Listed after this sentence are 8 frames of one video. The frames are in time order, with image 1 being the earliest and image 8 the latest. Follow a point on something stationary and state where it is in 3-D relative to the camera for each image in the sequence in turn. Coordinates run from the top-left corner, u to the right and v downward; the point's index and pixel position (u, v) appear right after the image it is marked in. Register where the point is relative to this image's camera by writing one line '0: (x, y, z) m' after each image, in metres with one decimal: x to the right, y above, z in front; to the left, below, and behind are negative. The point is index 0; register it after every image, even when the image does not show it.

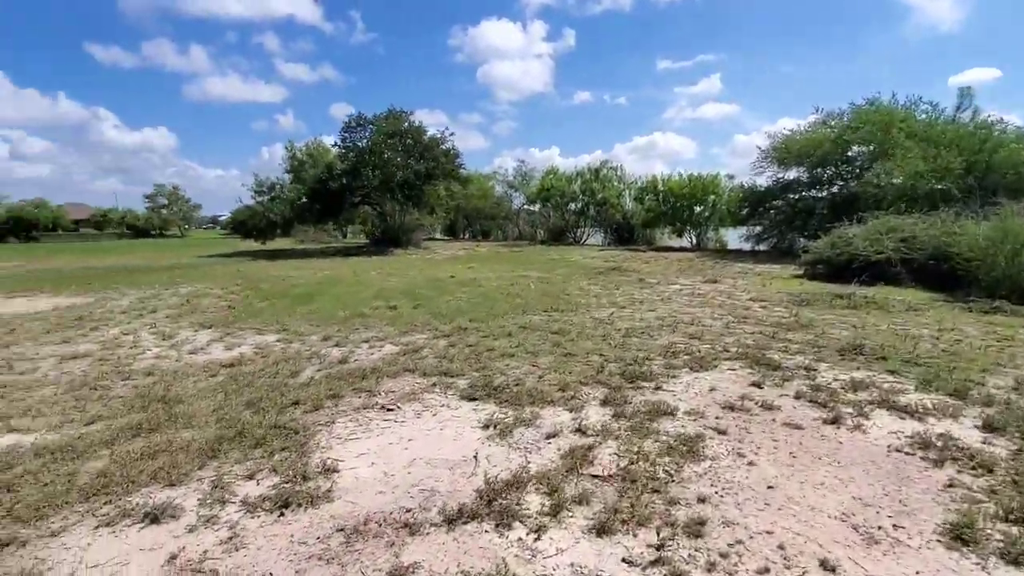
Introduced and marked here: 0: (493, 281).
0: (-0.5, +0.2, +12.4) m
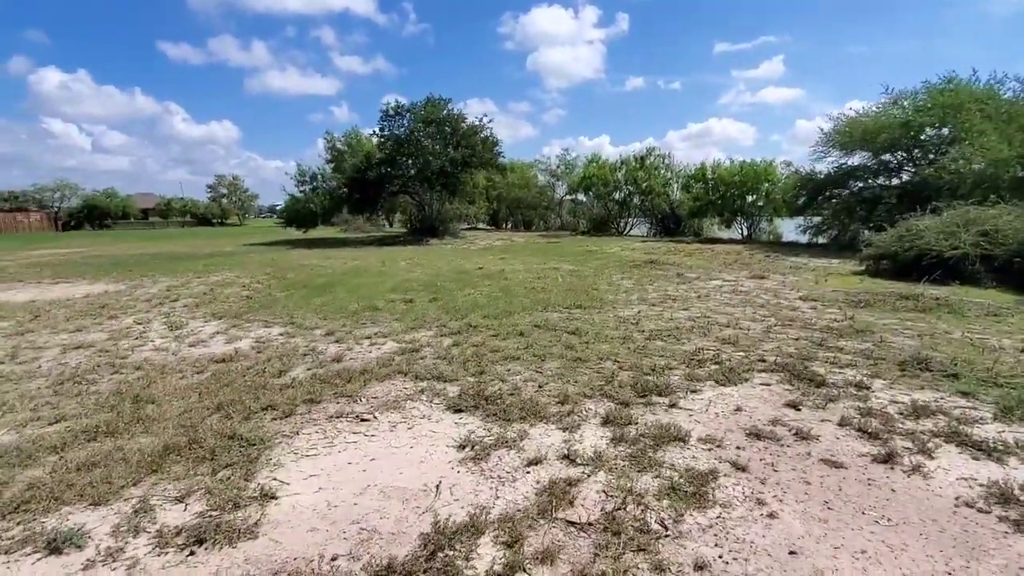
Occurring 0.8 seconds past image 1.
0: (+0.2, +0.3, +11.8) m
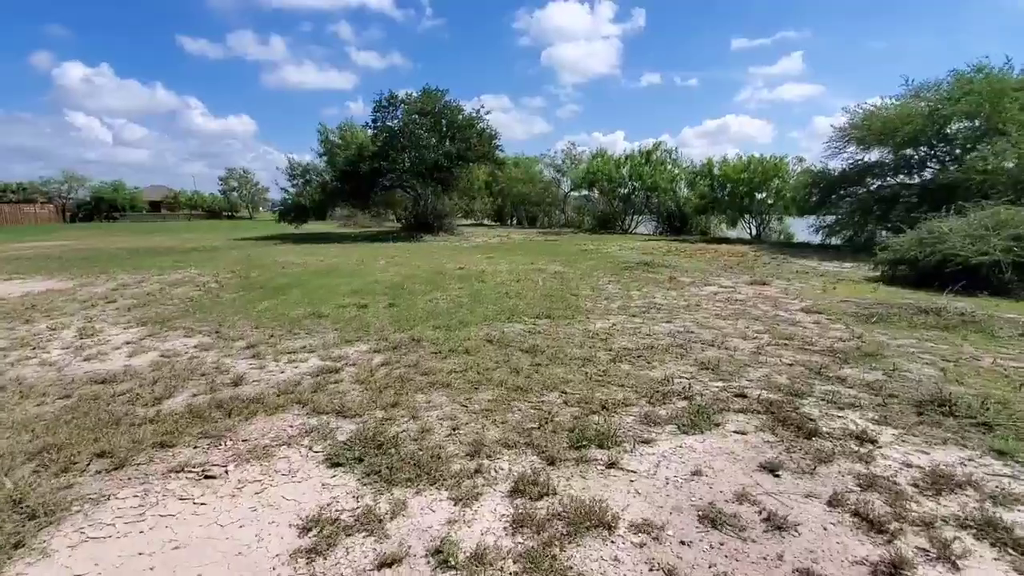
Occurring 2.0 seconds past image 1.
0: (-0.3, +0.3, +10.9) m
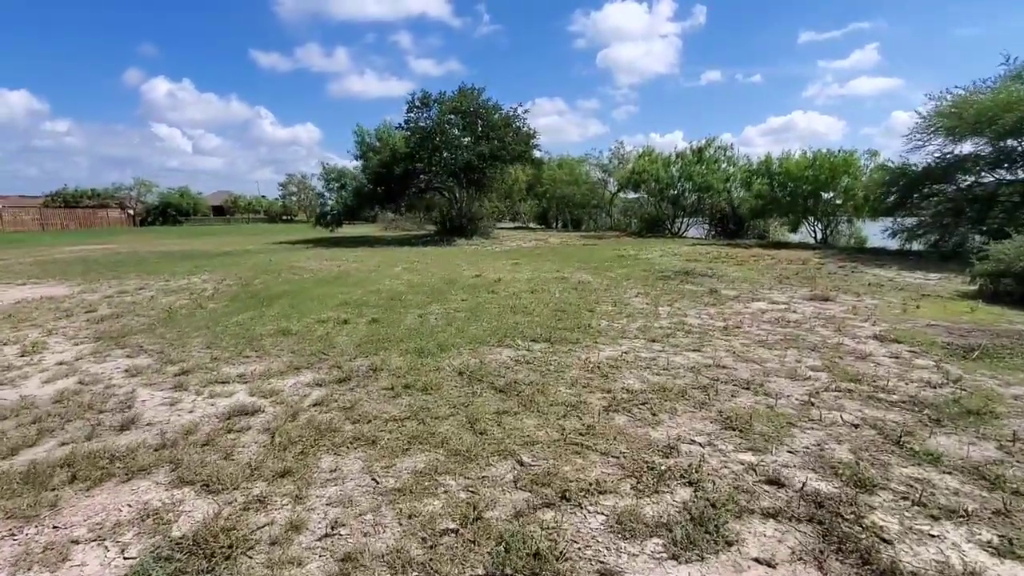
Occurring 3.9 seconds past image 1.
0: (0.0, 0.0, +9.8) m
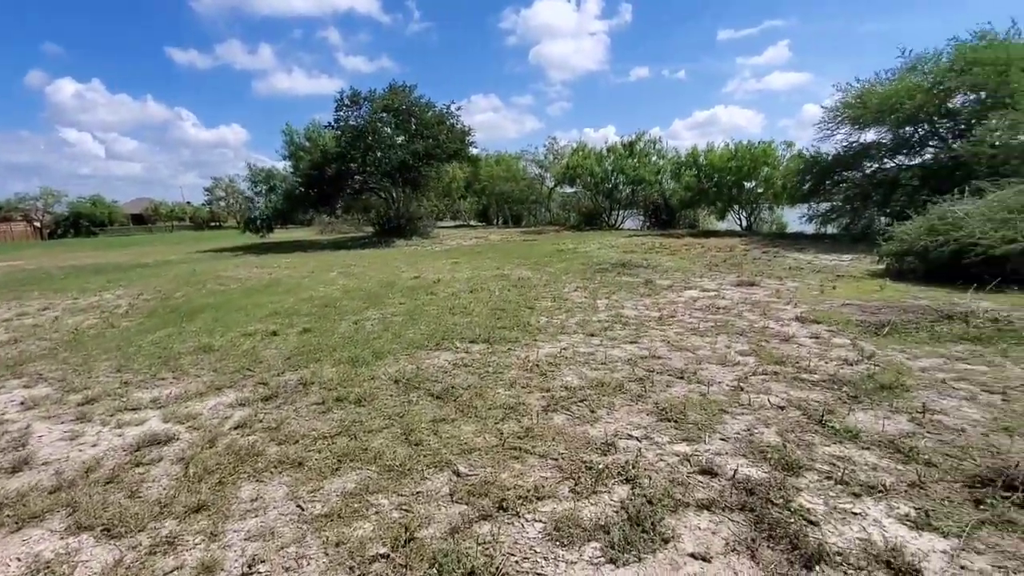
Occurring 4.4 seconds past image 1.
0: (-1.1, 0.0, +9.6) m
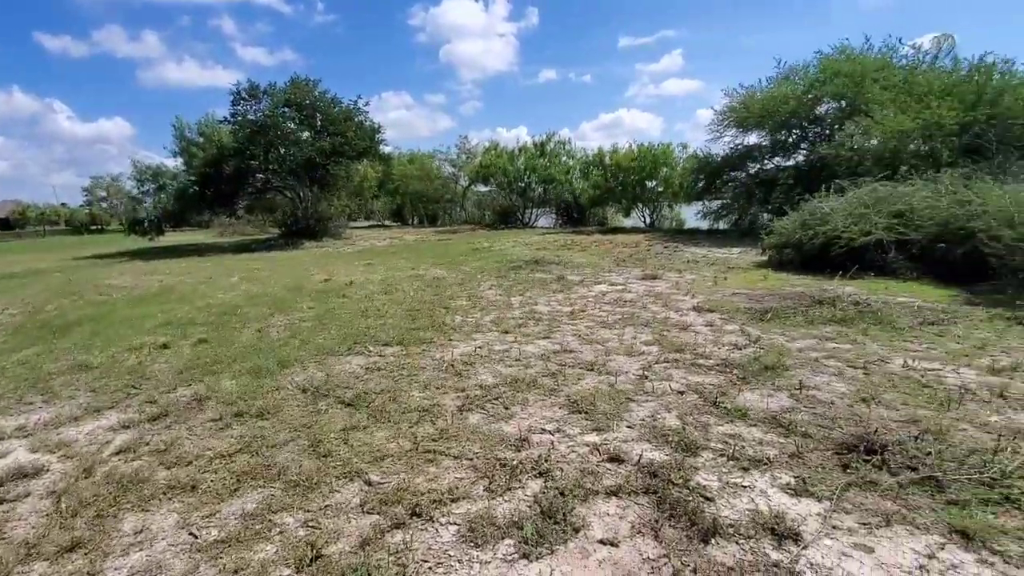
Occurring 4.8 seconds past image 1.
0: (-2.6, 0.0, +9.3) m
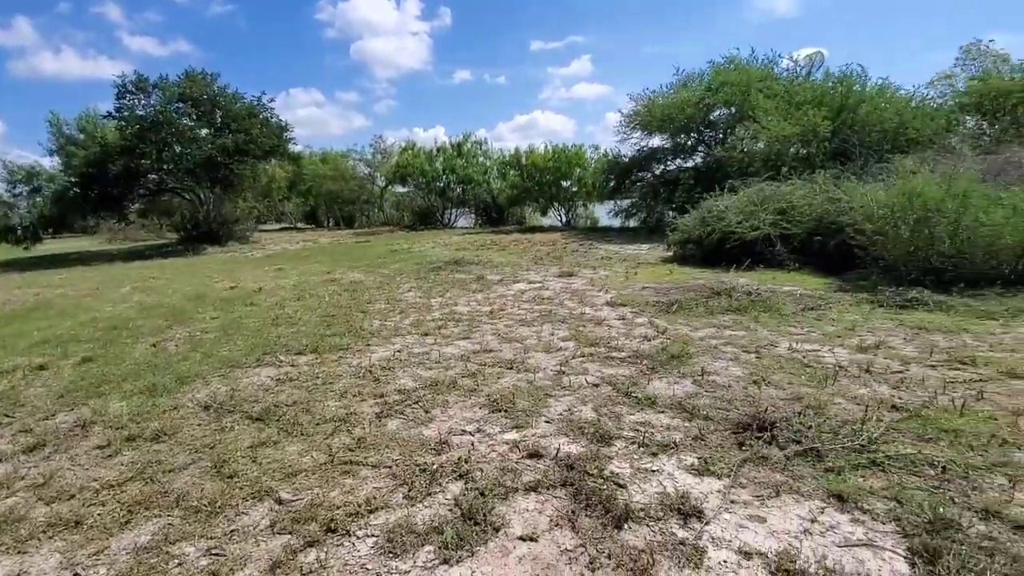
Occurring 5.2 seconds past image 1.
0: (-4.0, -0.1, +8.8) m
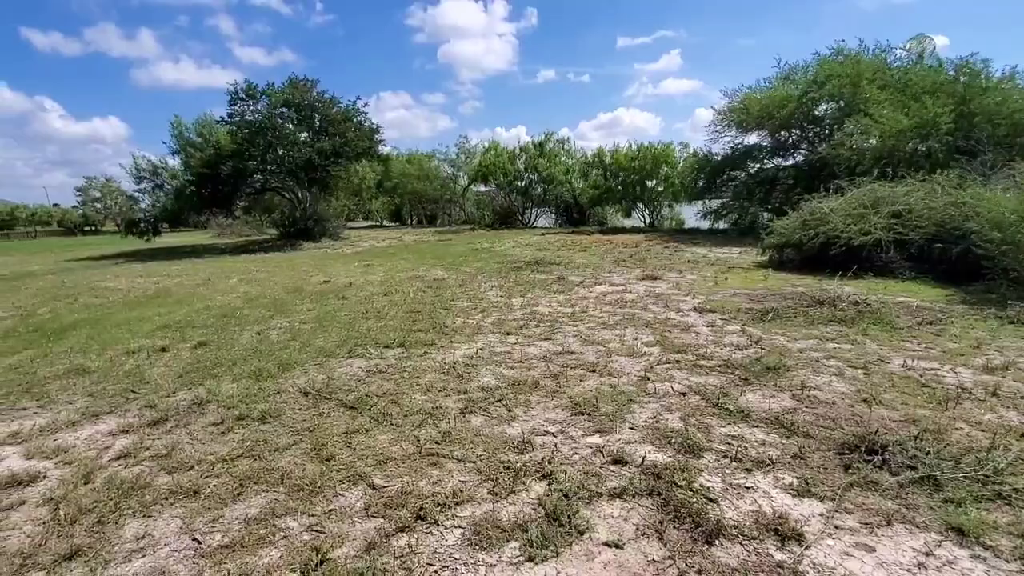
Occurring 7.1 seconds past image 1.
0: (-2.6, 0.0, +9.3) m
